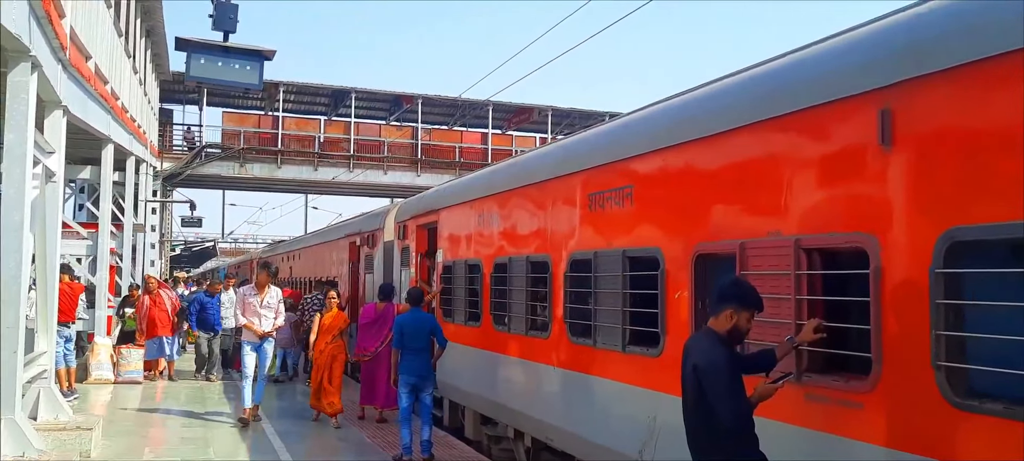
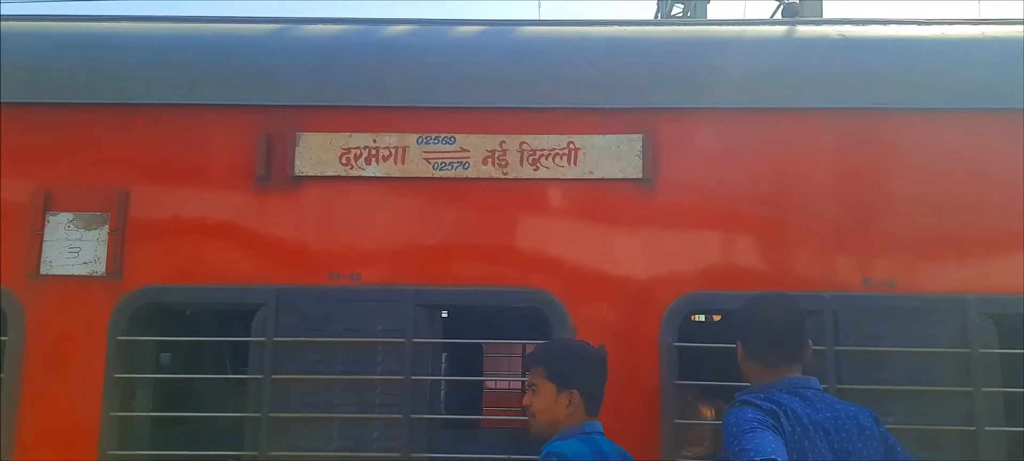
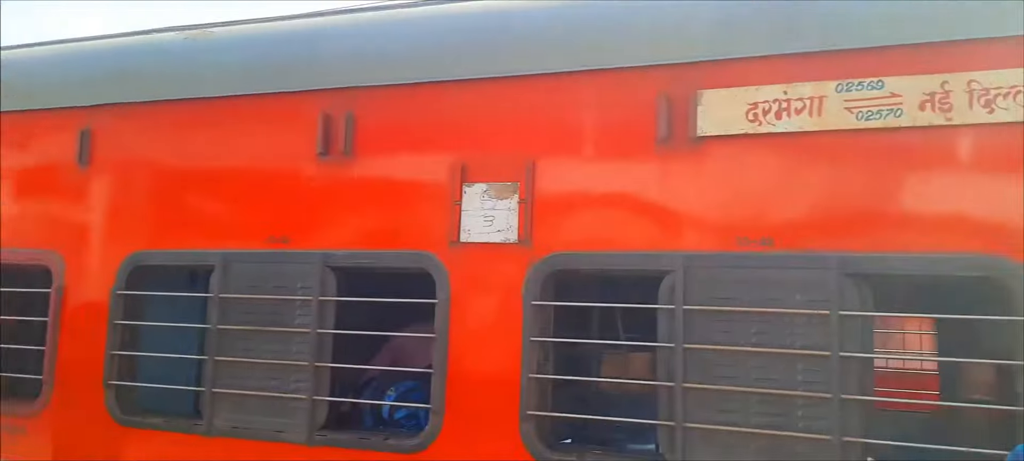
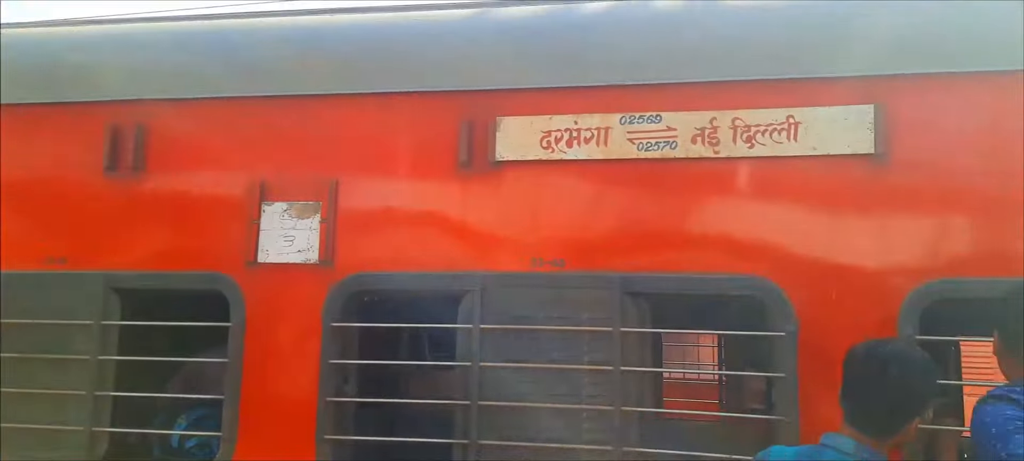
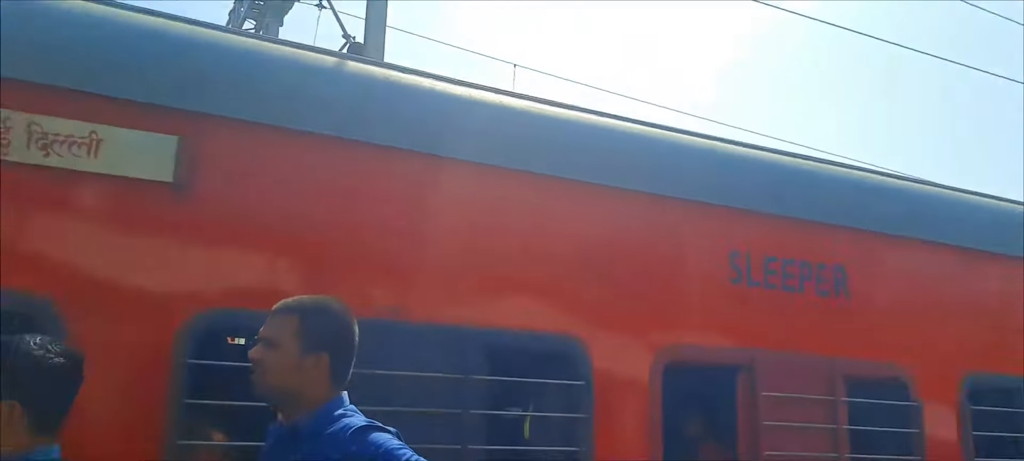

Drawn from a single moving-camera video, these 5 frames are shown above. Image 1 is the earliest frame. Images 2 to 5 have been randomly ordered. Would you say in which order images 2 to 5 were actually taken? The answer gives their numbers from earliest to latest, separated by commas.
3, 4, 2, 5
